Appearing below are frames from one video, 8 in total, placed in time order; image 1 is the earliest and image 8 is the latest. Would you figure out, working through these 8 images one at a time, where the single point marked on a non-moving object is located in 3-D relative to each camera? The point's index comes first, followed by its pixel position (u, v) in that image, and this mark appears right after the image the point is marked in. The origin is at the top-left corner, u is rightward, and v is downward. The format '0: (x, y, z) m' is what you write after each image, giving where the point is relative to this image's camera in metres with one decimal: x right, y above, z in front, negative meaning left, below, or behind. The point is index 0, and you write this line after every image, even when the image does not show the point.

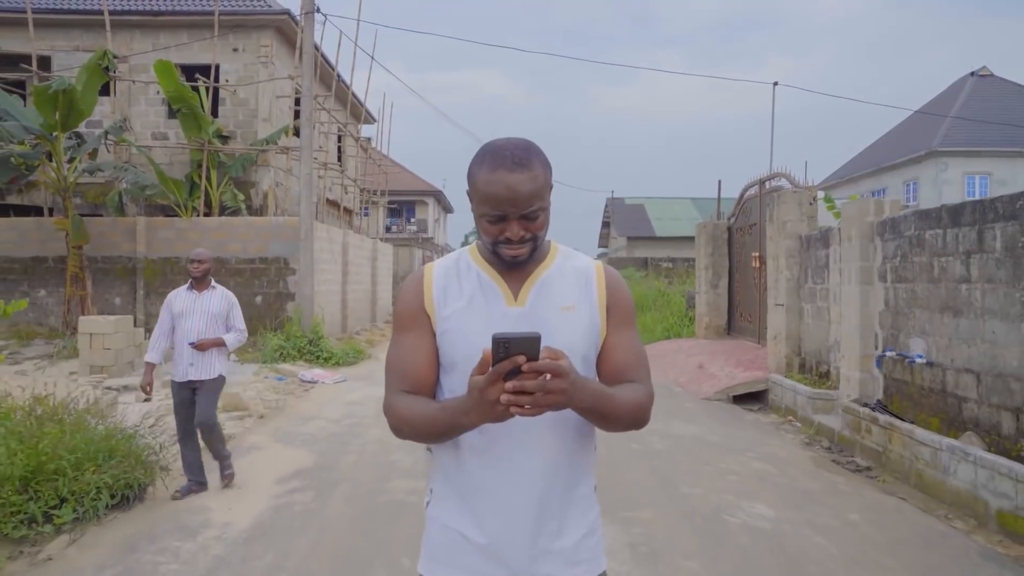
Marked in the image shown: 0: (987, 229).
0: (+3.5, +0.4, +5.6) m
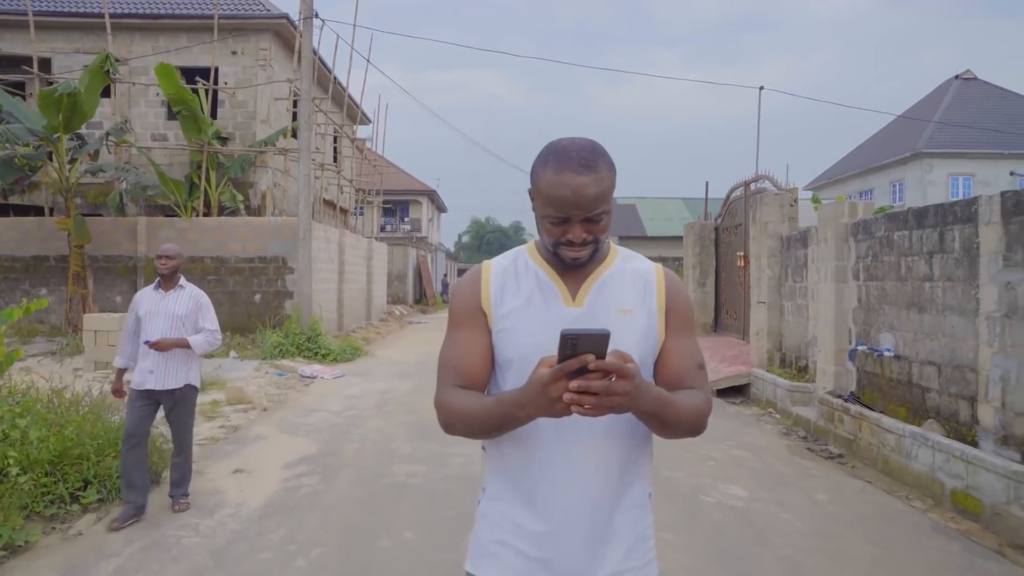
0: (+3.5, +0.5, +6.0) m
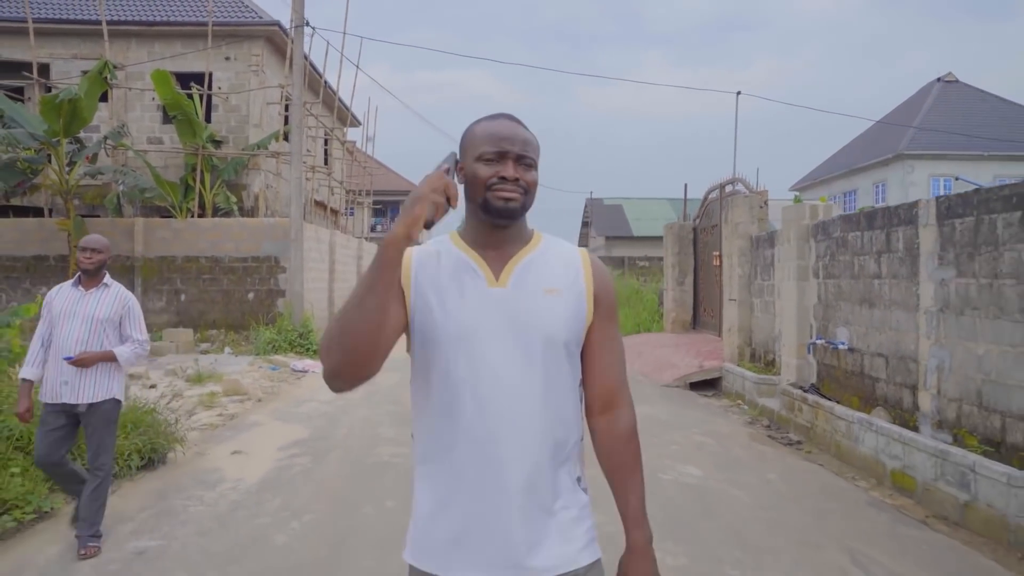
0: (+3.3, +0.5, +6.5) m
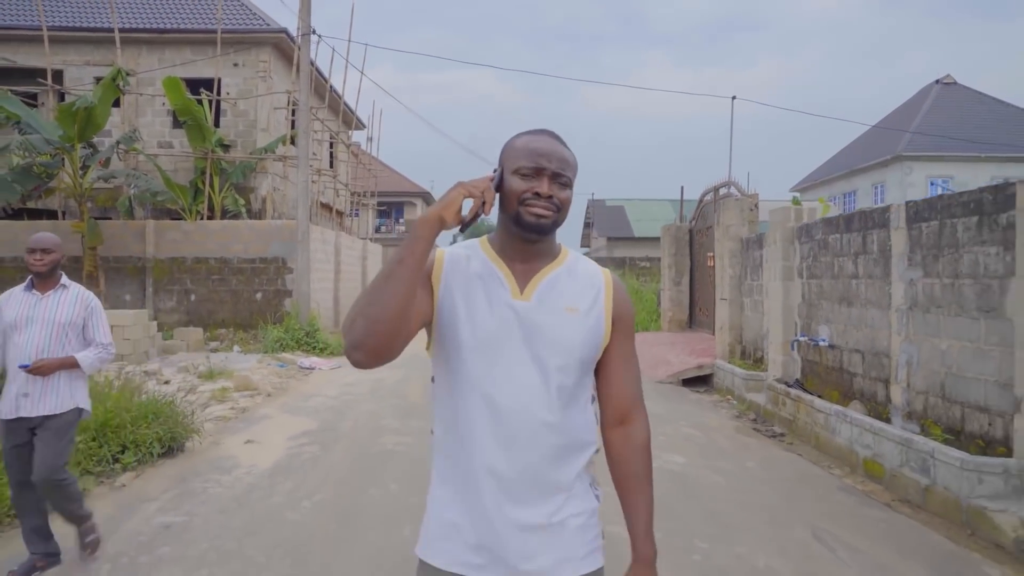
0: (+3.2, +0.5, +6.9) m
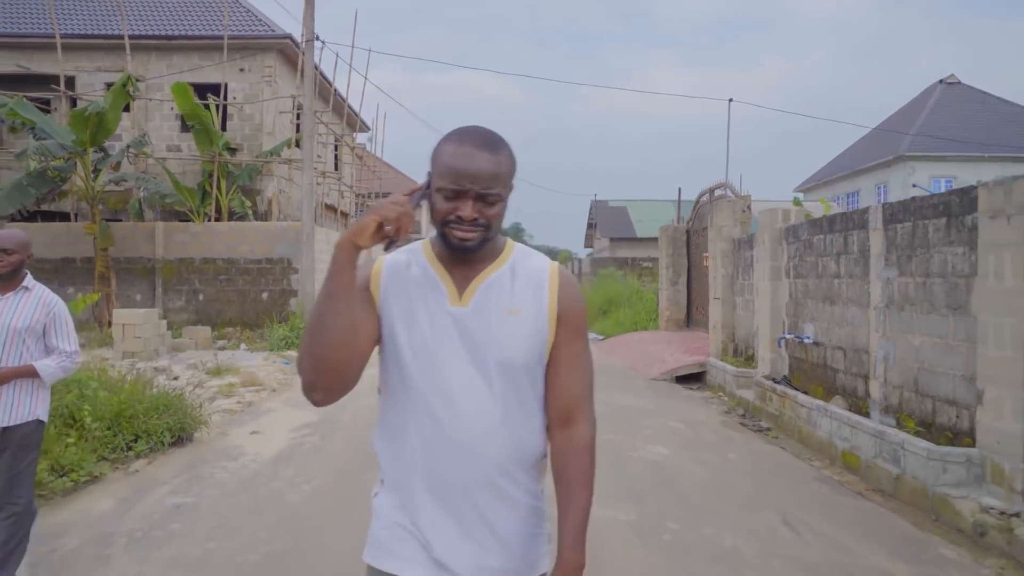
0: (+3.2, +0.5, +7.1) m
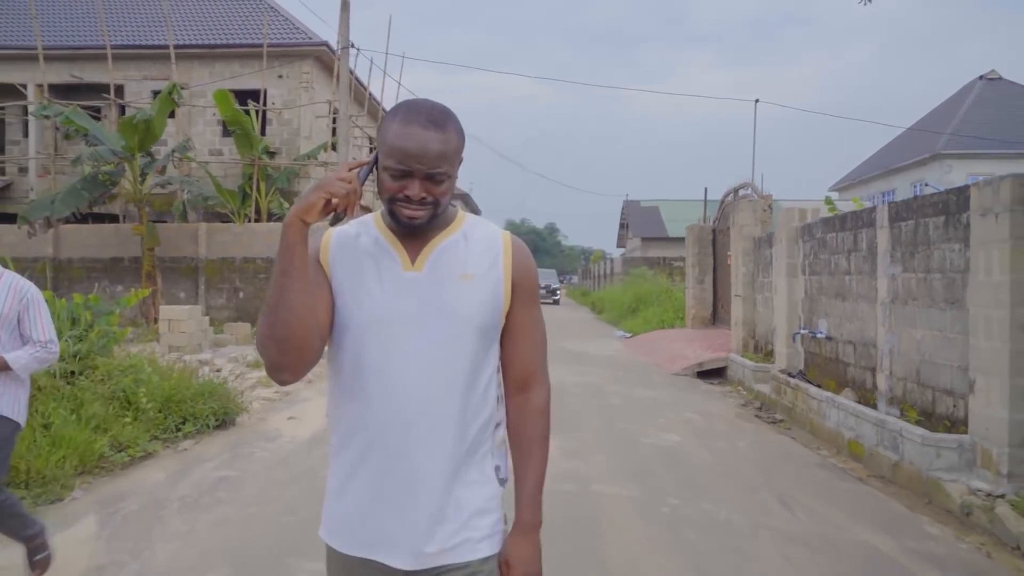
0: (+3.4, +0.5, +7.4) m
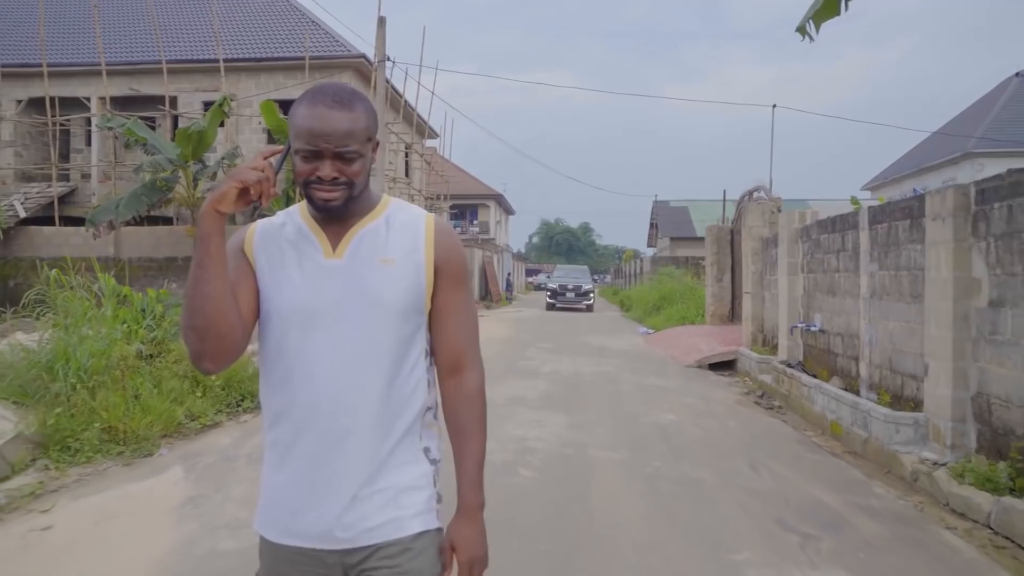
0: (+3.6, +0.6, +8.1) m
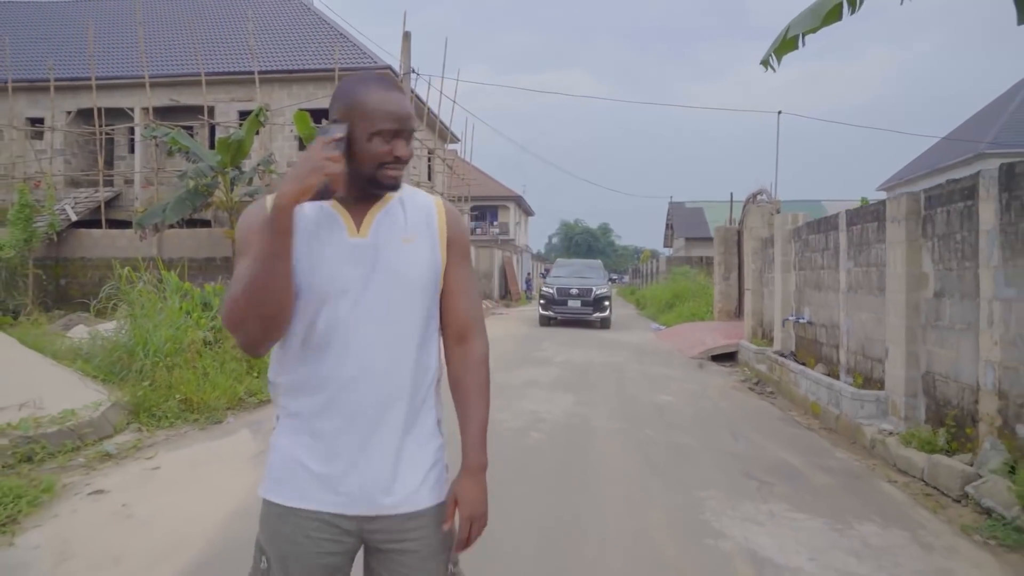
0: (+3.7, +0.6, +8.9) m
